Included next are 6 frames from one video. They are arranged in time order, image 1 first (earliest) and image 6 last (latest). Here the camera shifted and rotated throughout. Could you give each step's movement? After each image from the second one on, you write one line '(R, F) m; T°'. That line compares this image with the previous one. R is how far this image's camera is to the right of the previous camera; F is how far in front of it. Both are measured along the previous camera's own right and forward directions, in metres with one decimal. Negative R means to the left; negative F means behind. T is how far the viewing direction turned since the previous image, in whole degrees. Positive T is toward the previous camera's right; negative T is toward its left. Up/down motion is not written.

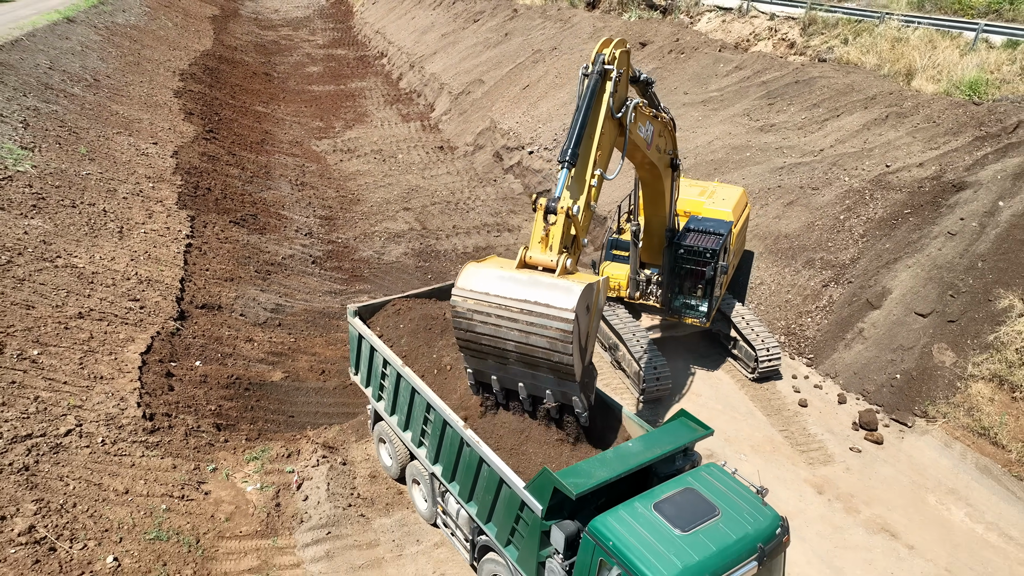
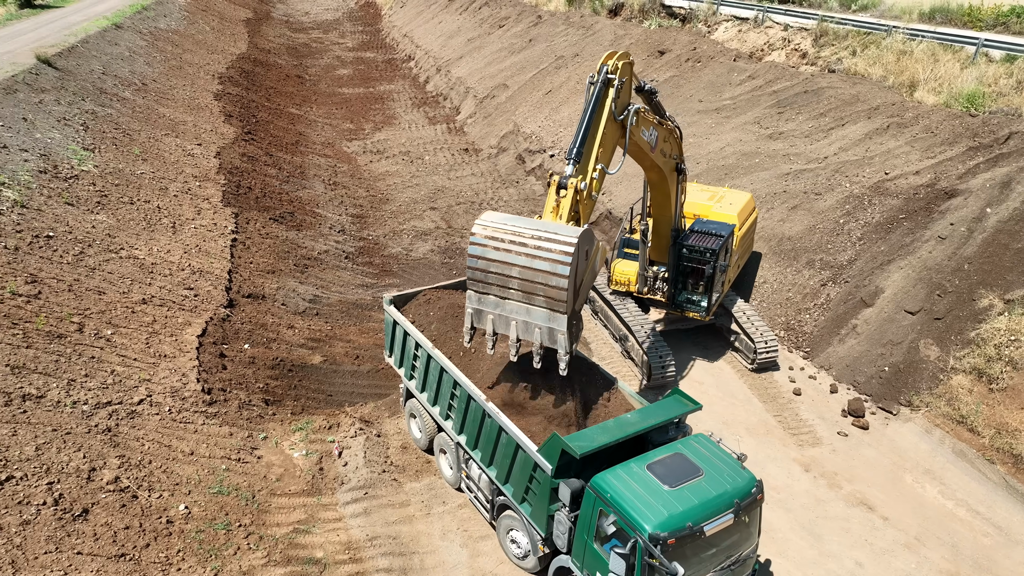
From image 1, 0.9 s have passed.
(0.0, -0.9) m; -2°
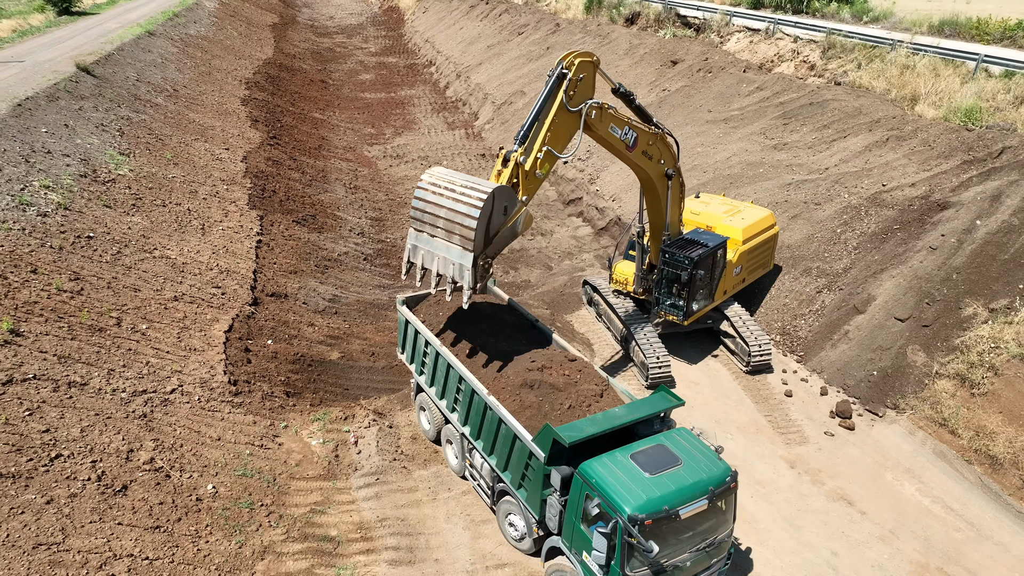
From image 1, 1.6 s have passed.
(+0.2, -0.6) m; -2°
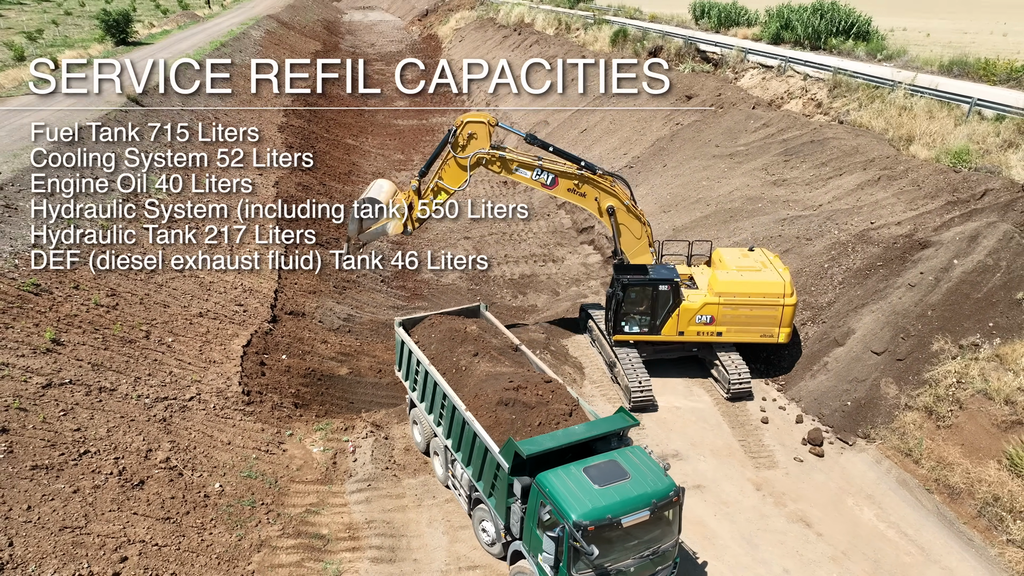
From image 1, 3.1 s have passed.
(+0.7, -0.8) m; -3°
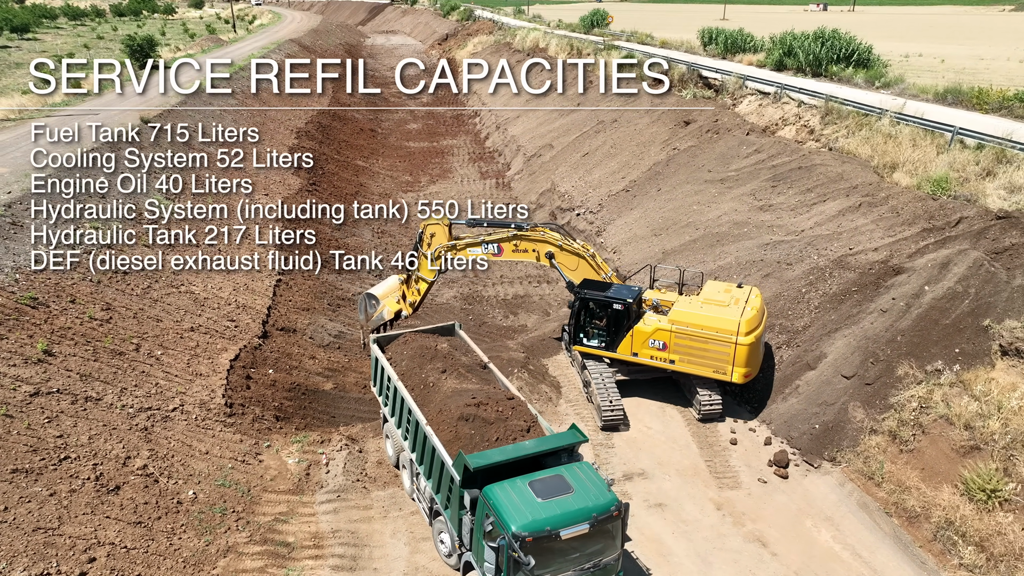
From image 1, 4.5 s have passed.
(+0.8, -0.3) m; -2°
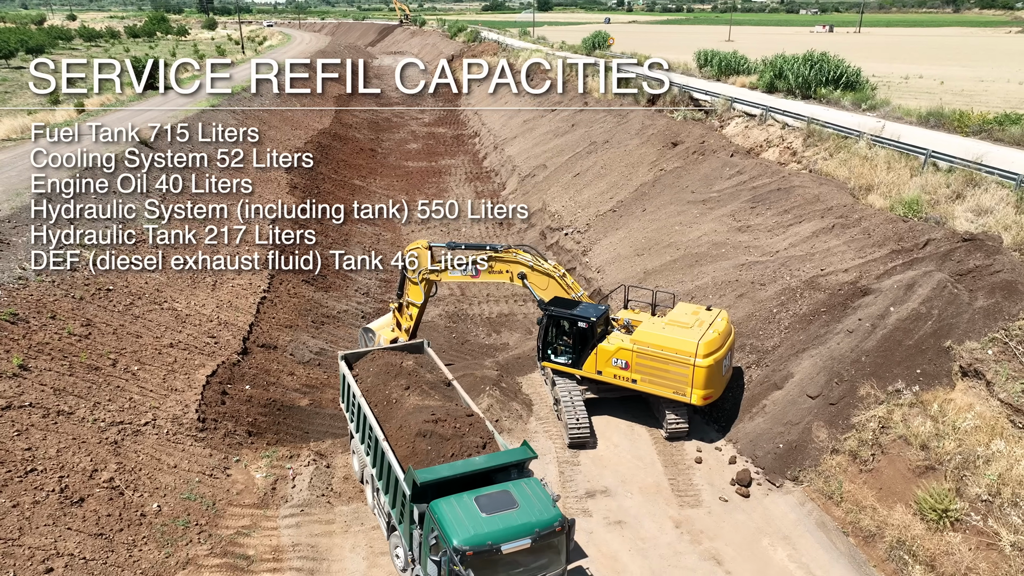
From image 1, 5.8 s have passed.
(+0.7, -0.2) m; -1°
